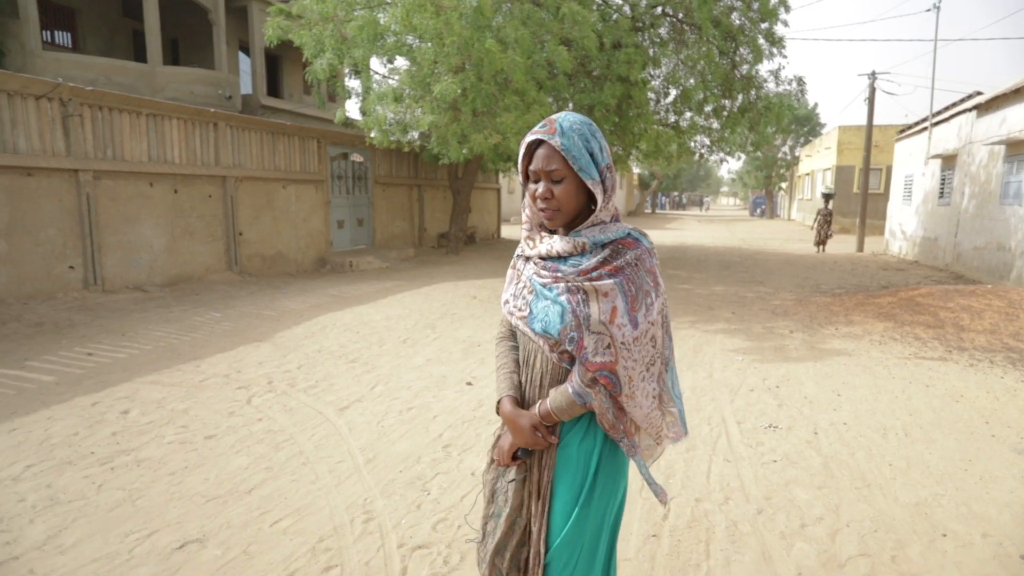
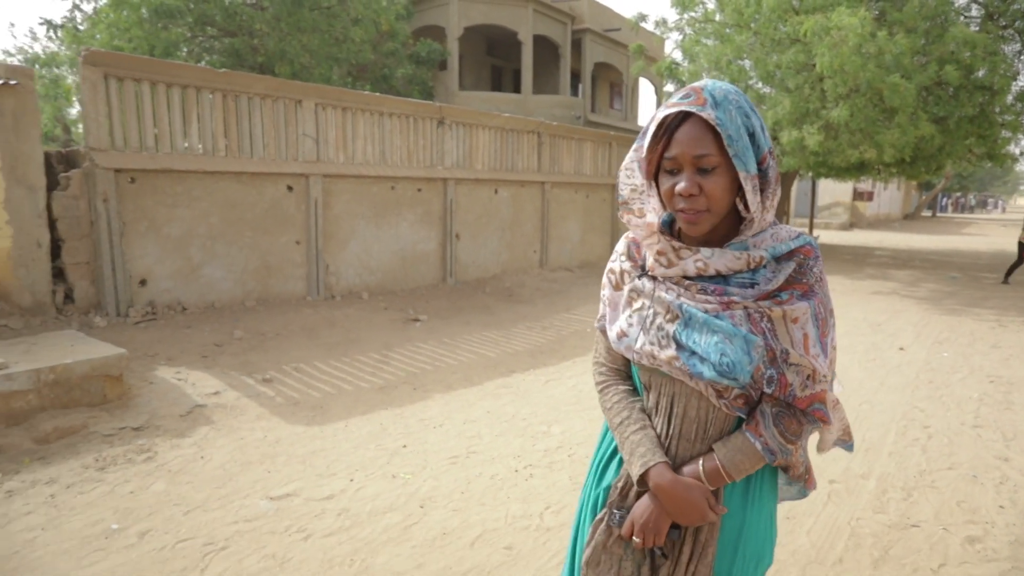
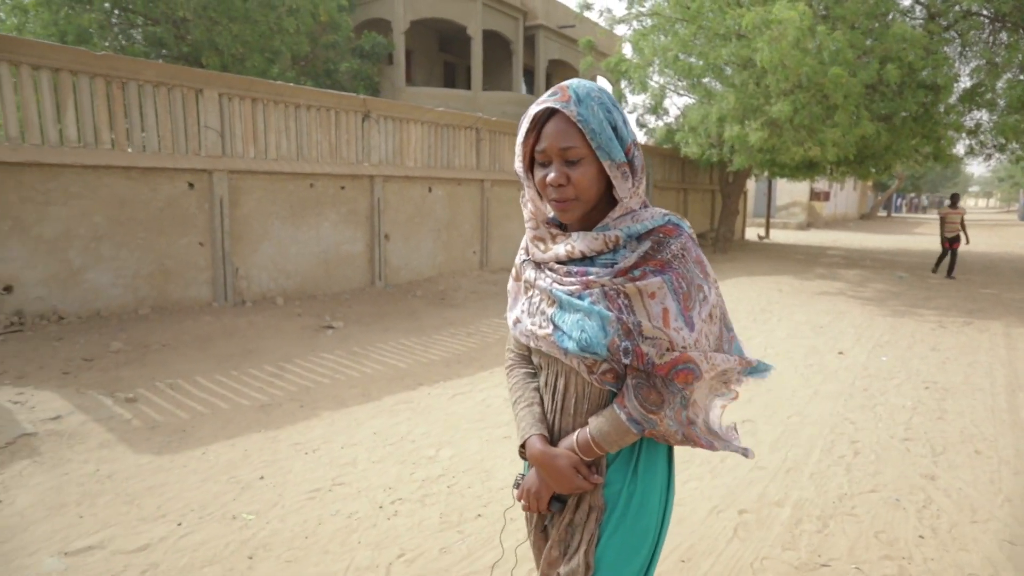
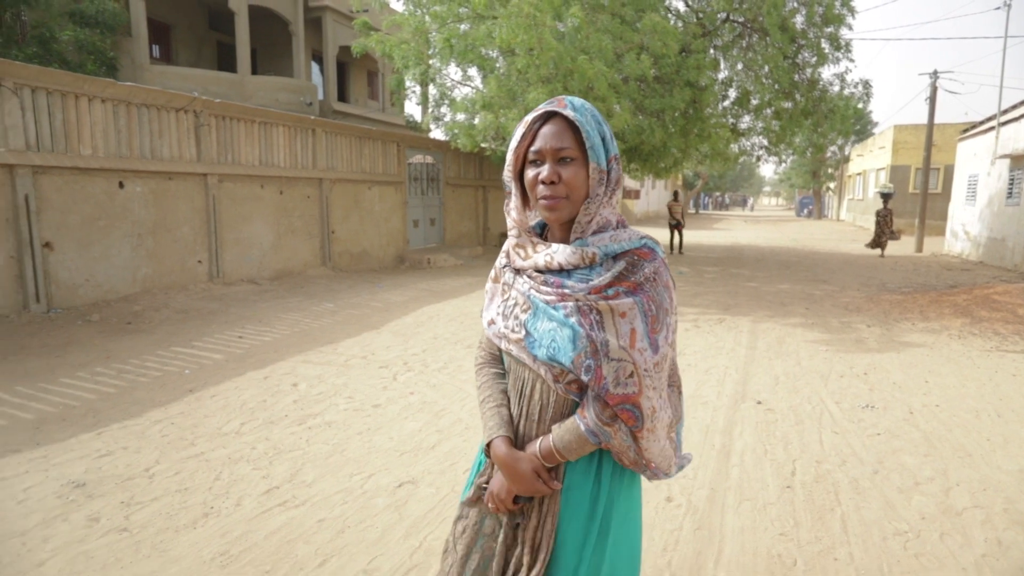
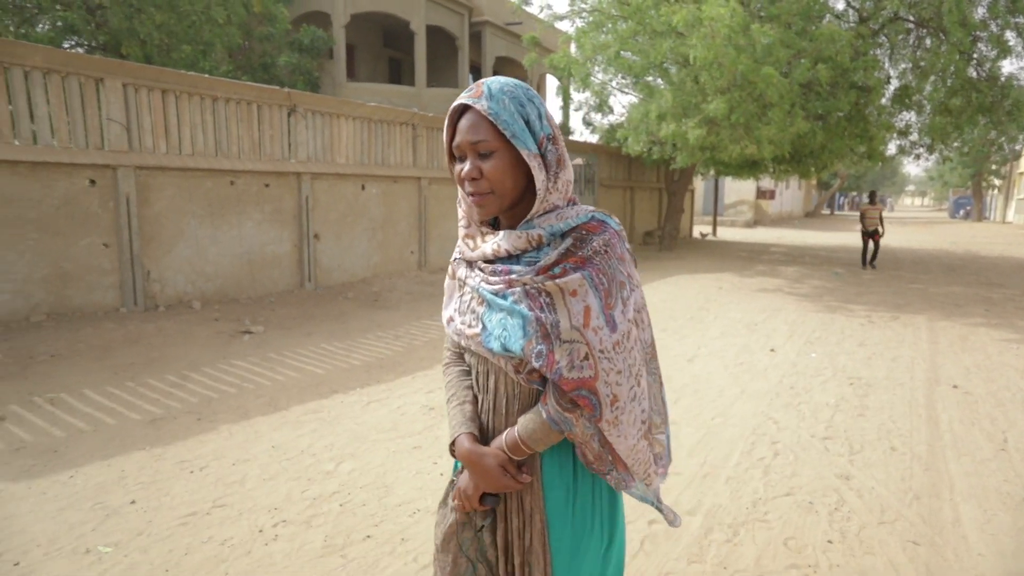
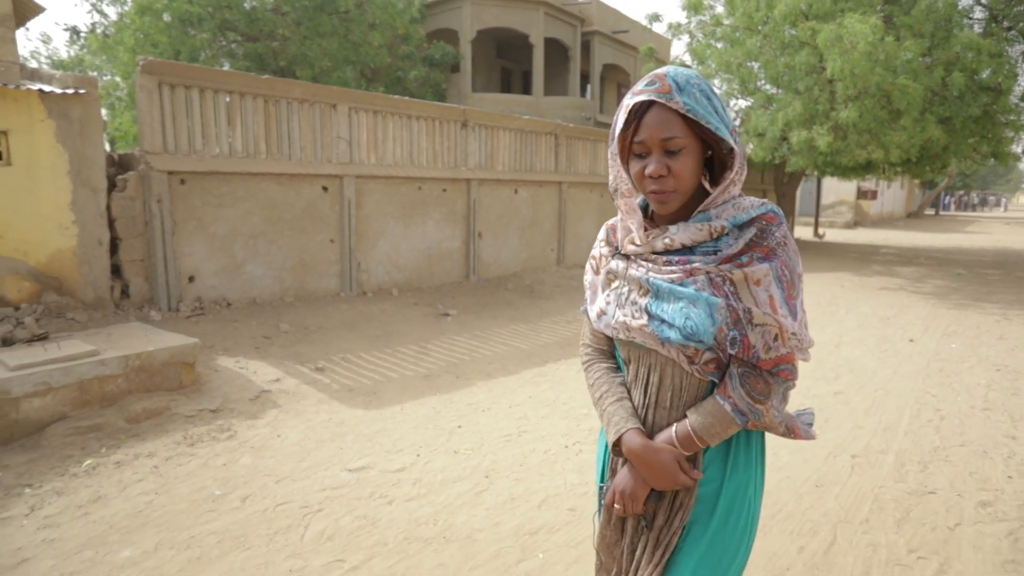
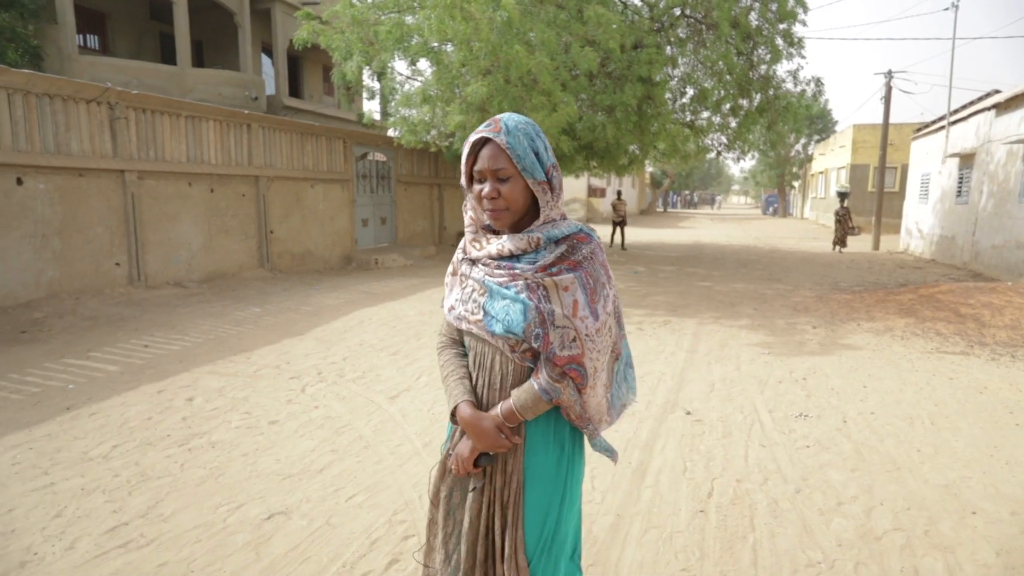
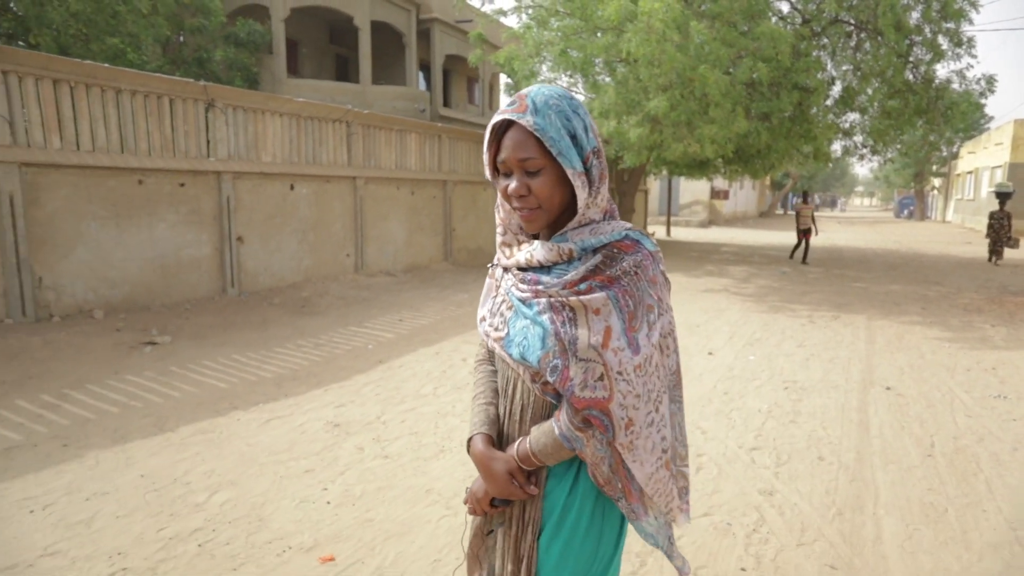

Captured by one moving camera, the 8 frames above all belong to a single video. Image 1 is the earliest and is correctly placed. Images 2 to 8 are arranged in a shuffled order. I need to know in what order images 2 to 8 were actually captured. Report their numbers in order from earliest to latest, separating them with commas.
7, 4, 8, 5, 3, 2, 6
